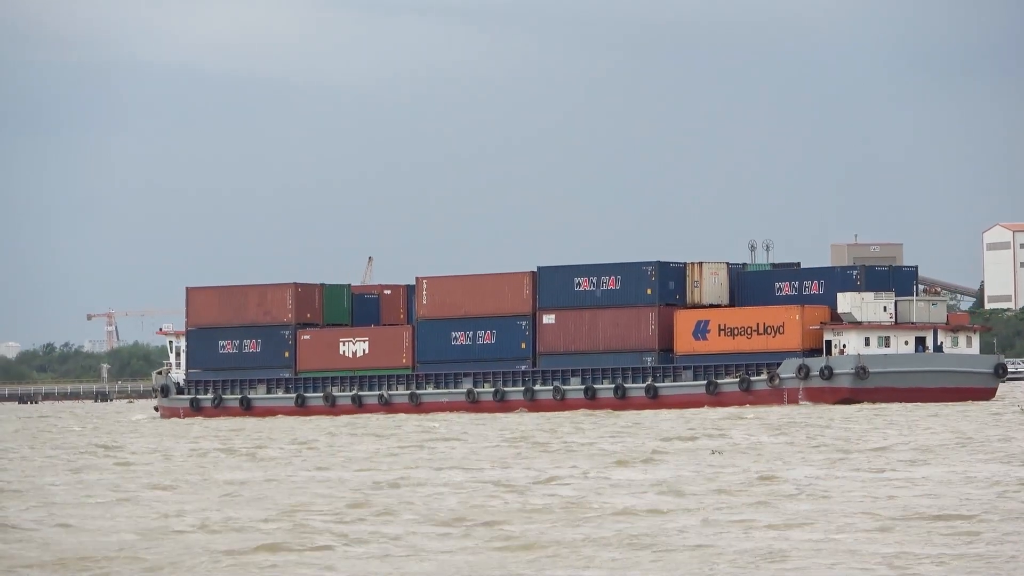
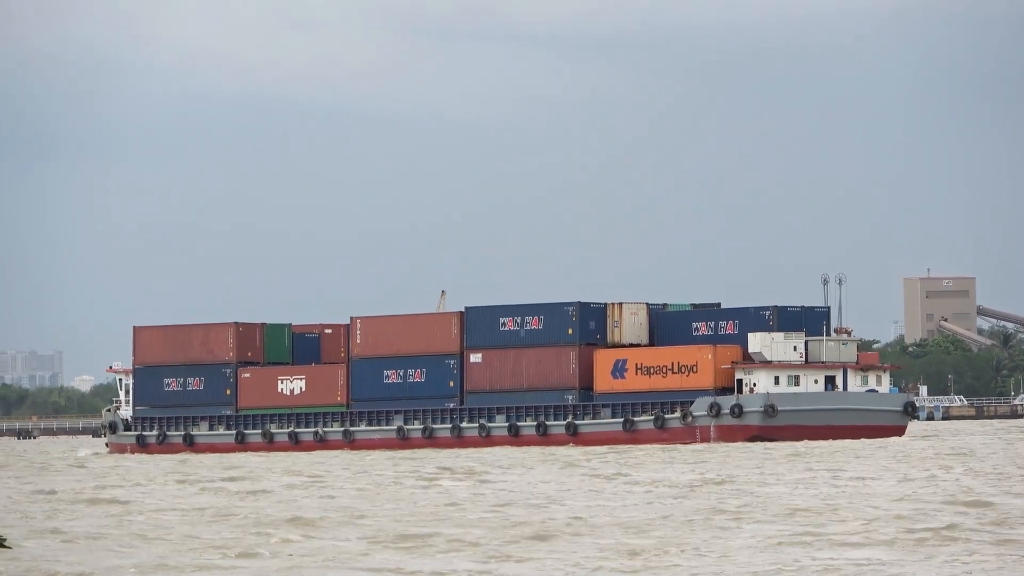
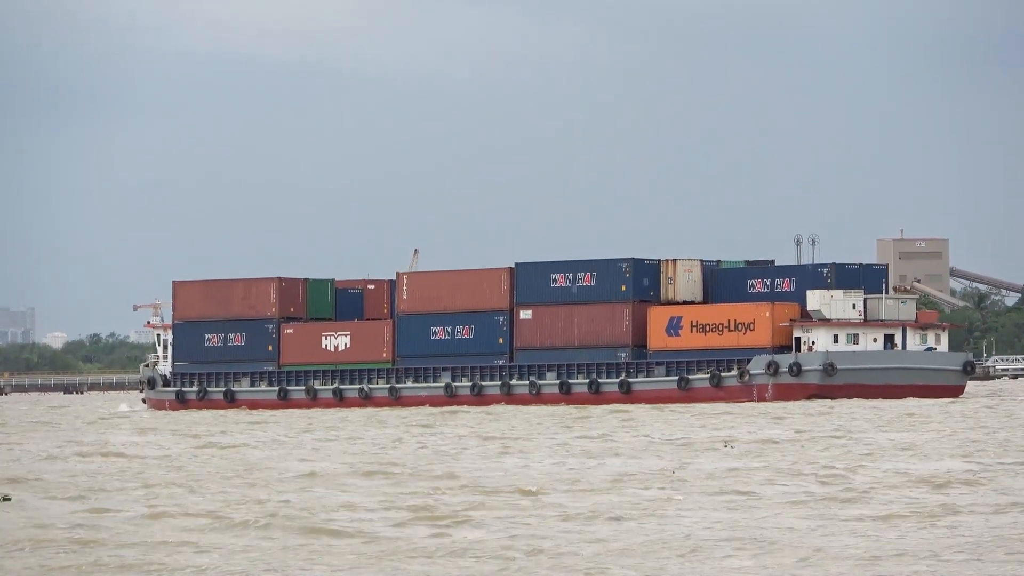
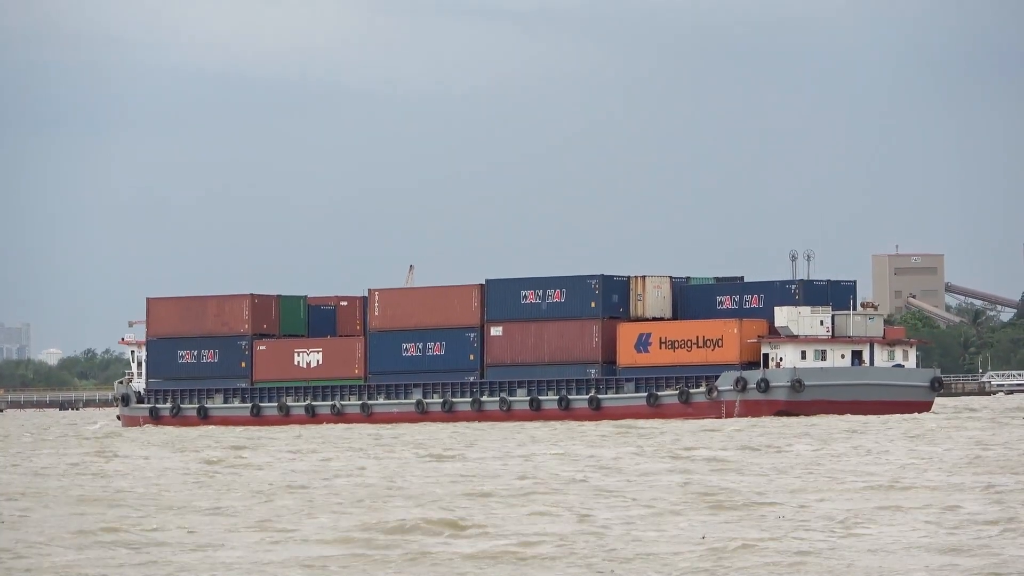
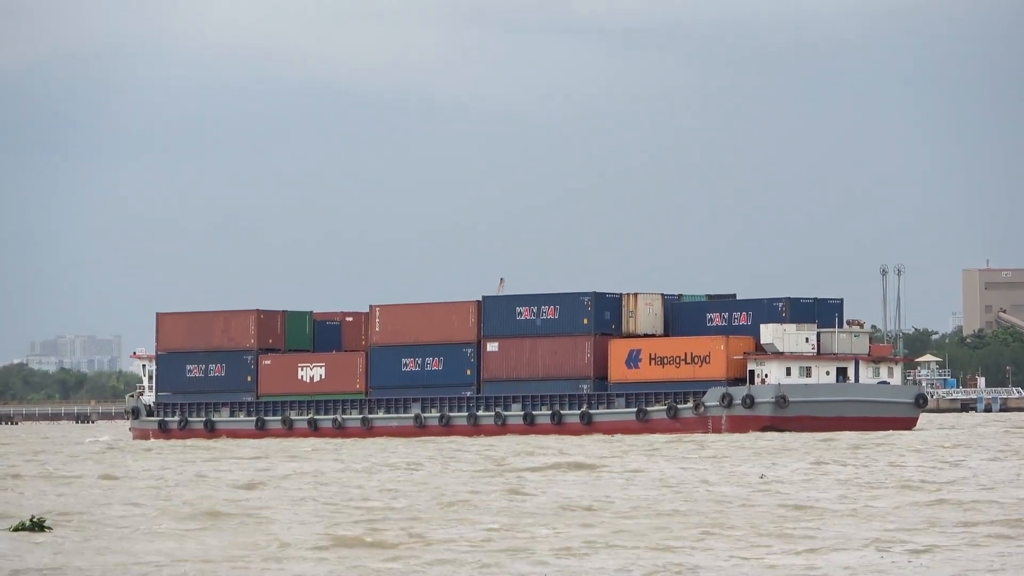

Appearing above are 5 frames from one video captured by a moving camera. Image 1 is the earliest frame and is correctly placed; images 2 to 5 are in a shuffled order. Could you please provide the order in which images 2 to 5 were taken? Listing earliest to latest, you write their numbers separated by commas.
3, 4, 2, 5
